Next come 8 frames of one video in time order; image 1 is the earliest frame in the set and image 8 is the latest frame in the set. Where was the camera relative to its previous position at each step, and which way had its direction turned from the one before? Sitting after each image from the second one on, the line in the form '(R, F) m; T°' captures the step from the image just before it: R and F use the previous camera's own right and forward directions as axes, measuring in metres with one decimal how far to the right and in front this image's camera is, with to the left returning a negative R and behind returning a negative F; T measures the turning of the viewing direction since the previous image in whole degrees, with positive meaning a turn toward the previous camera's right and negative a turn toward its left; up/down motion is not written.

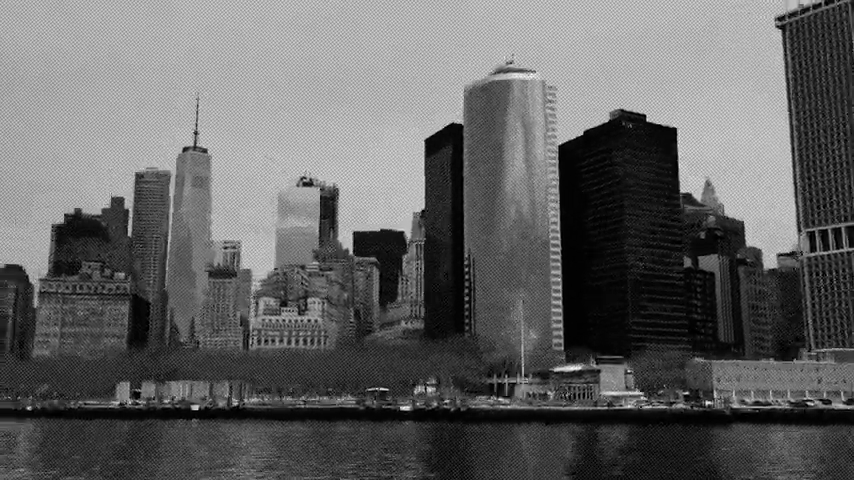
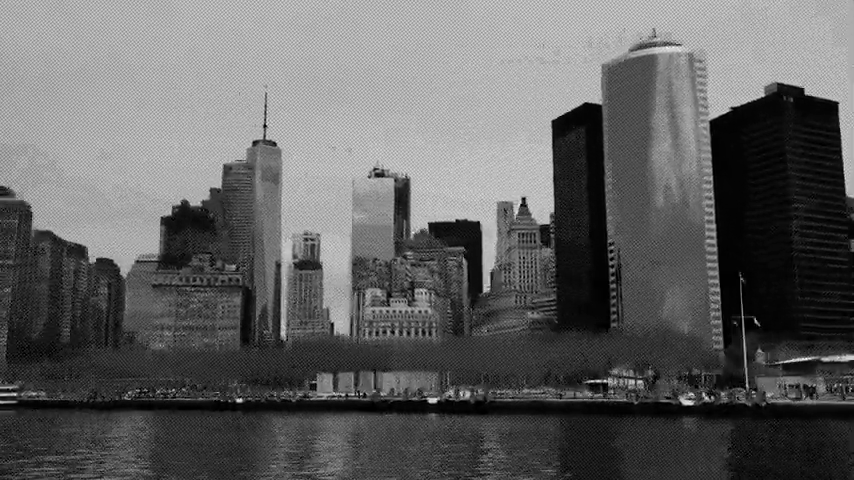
(-25.5, +8.7) m; -4°
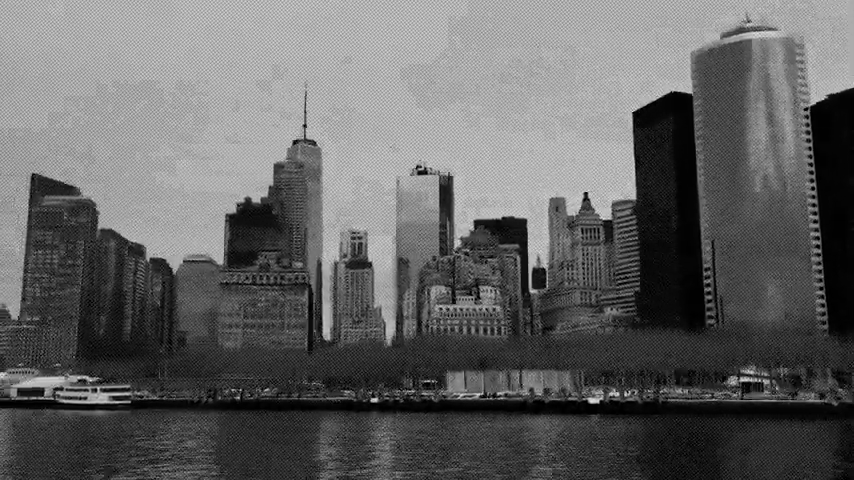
(-15.3, +5.6) m; -2°
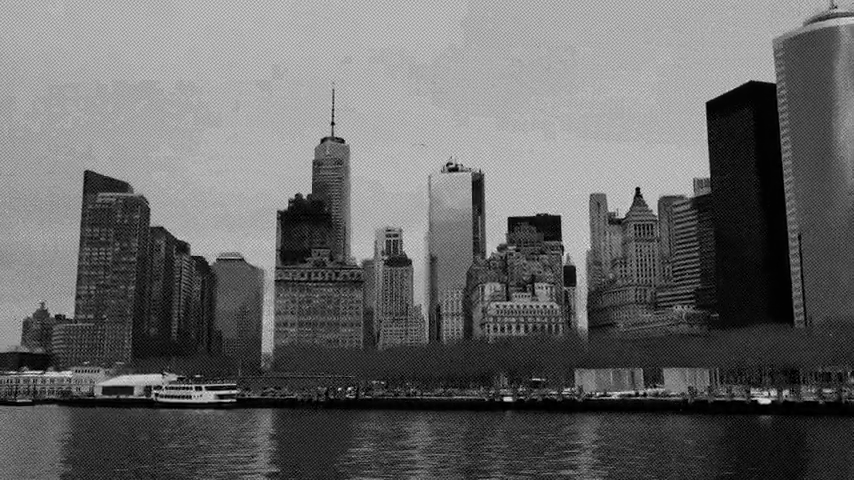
(-15.4, +5.5) m; -1°
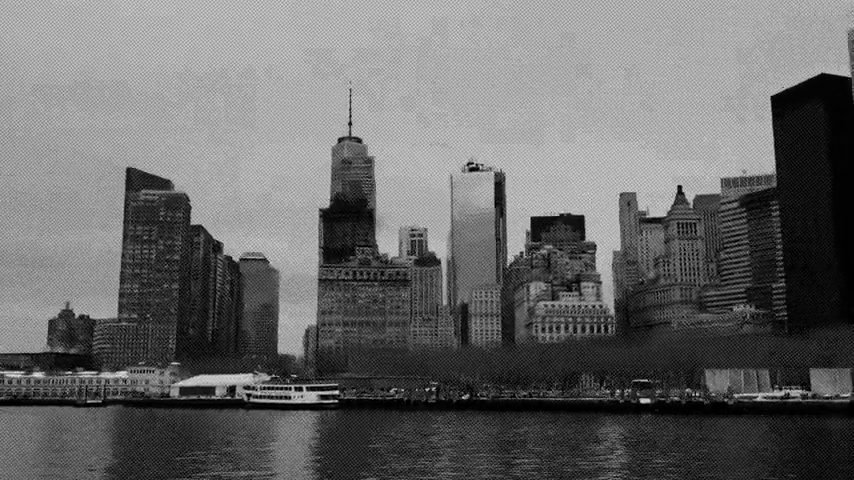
(-15.4, +5.5) m; 0°
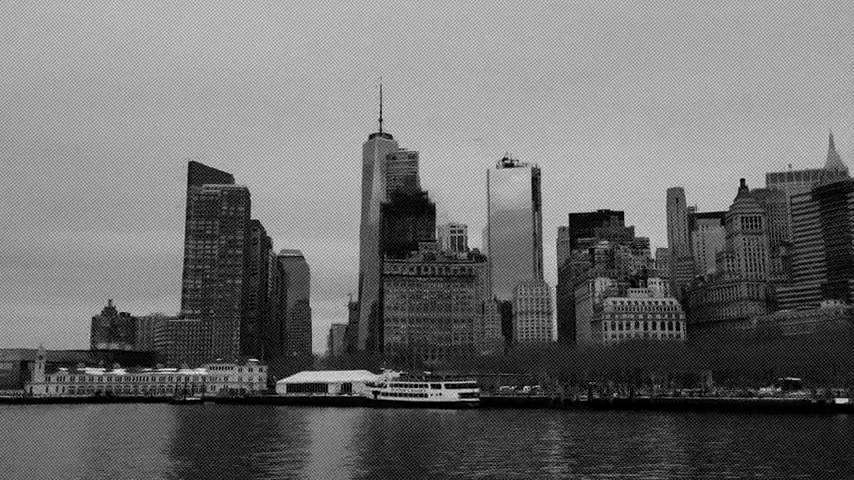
(-17.8, +6.5) m; -1°
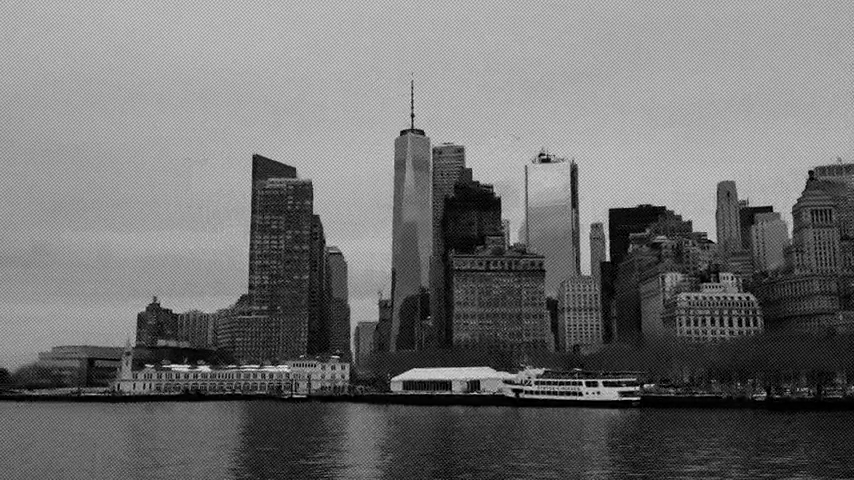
(-17.8, +6.6) m; -1°
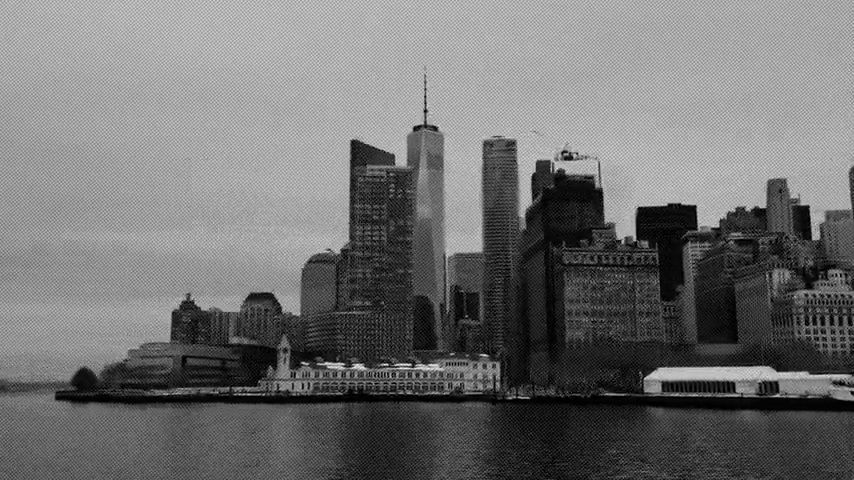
(-37.8, +13.5) m; 0°
